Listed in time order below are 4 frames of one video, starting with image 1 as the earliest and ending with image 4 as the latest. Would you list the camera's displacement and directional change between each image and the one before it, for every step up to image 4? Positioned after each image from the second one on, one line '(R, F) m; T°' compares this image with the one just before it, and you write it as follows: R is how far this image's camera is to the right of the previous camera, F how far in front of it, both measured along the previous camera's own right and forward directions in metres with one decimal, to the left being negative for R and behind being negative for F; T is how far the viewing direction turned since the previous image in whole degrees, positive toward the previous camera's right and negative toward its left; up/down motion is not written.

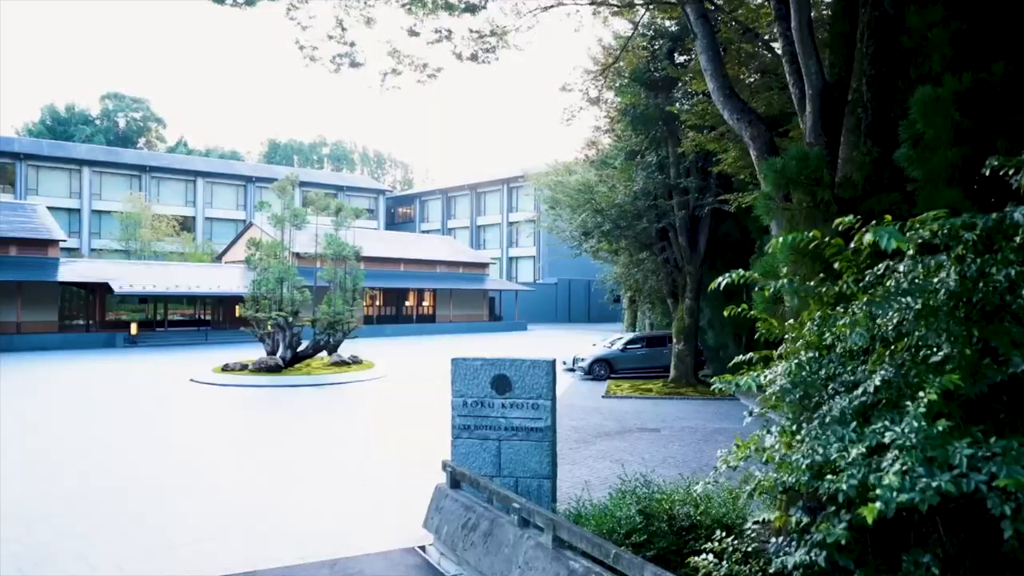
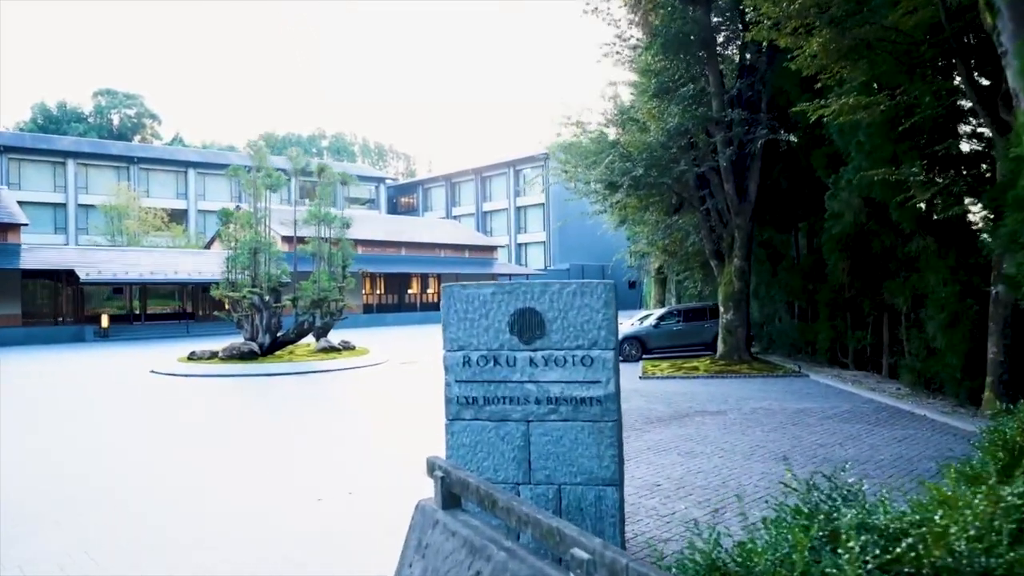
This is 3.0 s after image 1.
(-0.1, +2.9) m; -1°
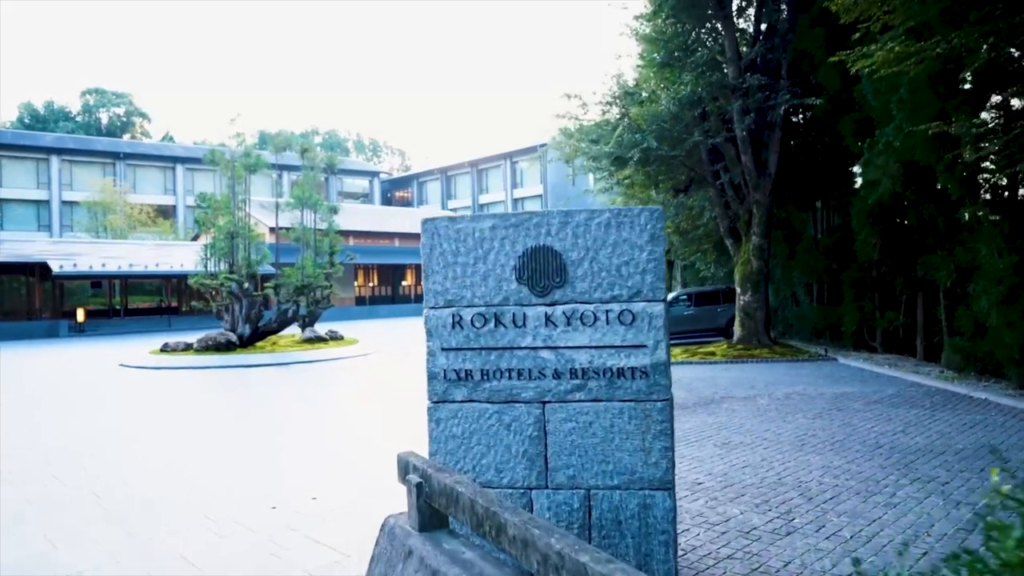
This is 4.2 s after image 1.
(0.0, +1.2) m; 0°
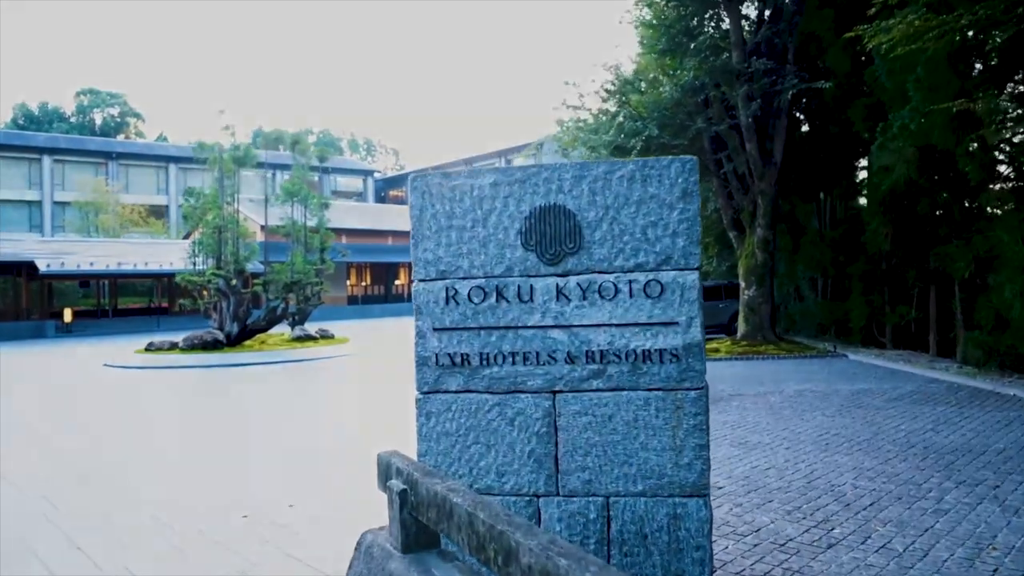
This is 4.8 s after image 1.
(0.0, +0.5) m; 0°
